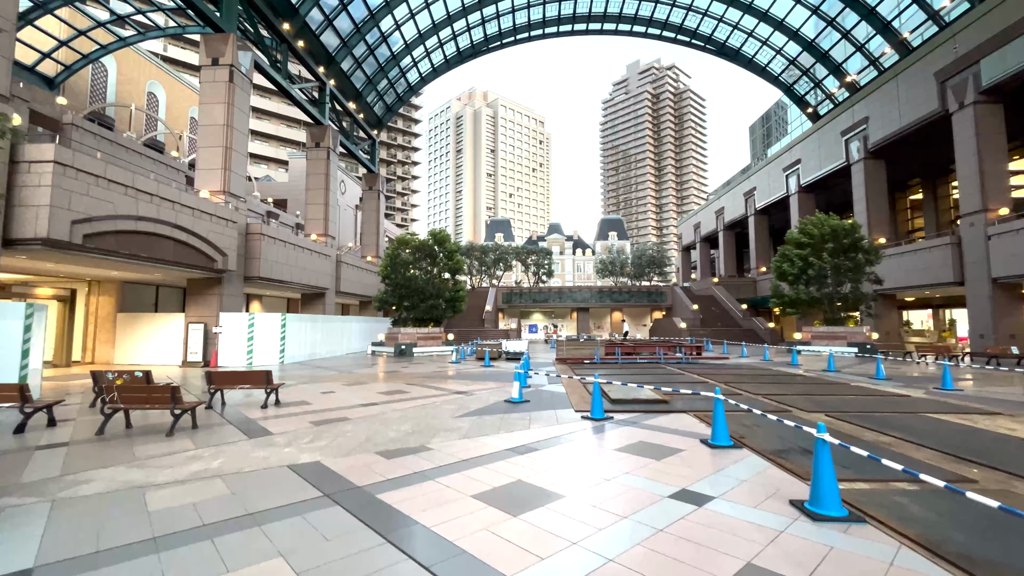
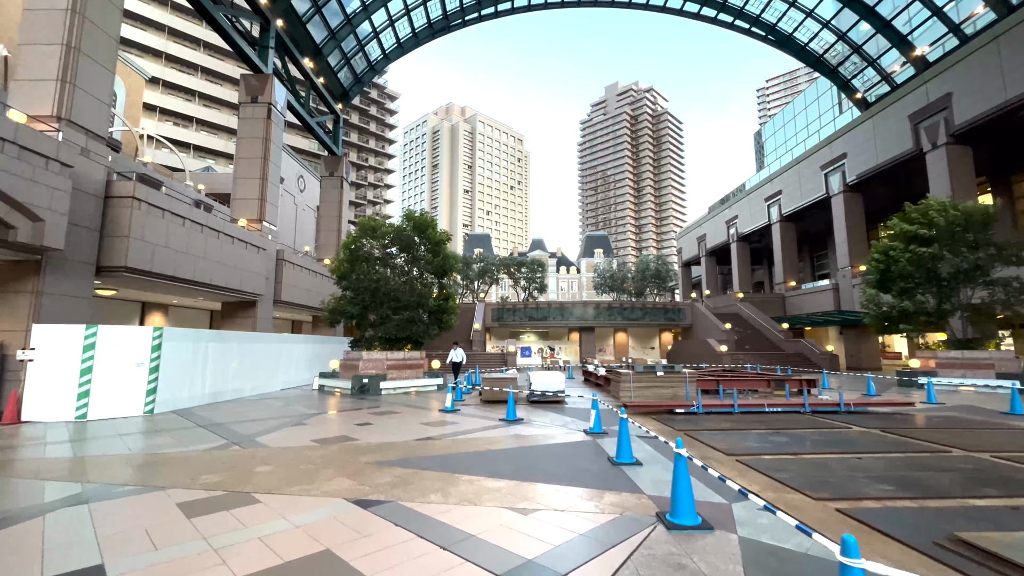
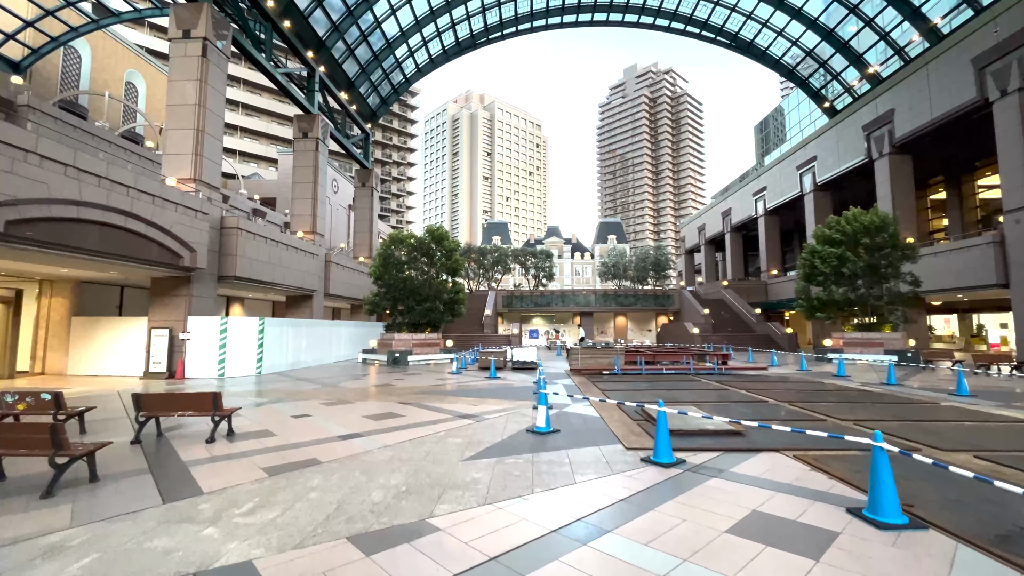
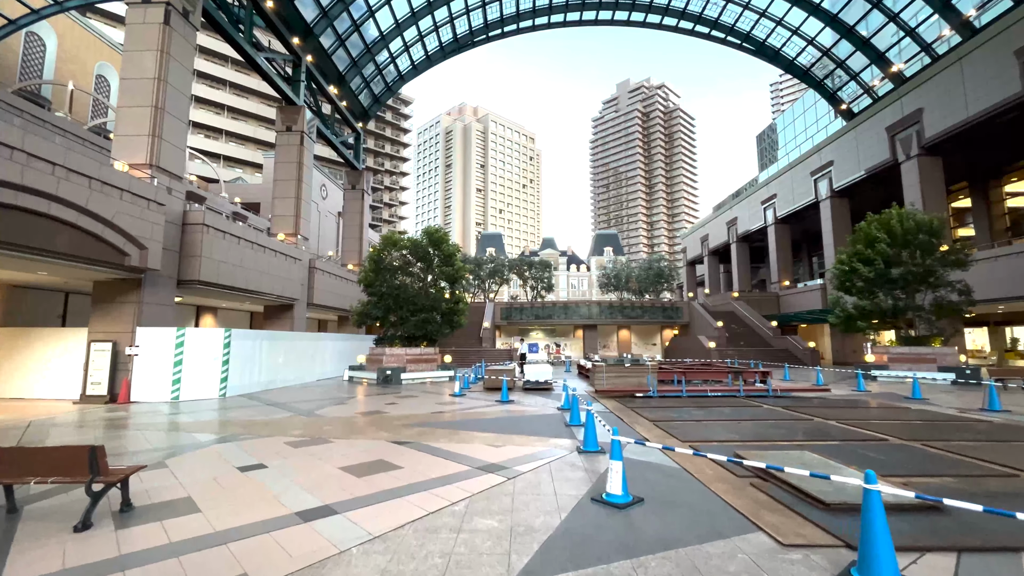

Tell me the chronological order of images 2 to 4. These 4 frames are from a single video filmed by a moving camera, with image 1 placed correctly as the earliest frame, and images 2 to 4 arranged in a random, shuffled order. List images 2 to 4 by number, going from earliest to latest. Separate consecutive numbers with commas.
3, 4, 2
